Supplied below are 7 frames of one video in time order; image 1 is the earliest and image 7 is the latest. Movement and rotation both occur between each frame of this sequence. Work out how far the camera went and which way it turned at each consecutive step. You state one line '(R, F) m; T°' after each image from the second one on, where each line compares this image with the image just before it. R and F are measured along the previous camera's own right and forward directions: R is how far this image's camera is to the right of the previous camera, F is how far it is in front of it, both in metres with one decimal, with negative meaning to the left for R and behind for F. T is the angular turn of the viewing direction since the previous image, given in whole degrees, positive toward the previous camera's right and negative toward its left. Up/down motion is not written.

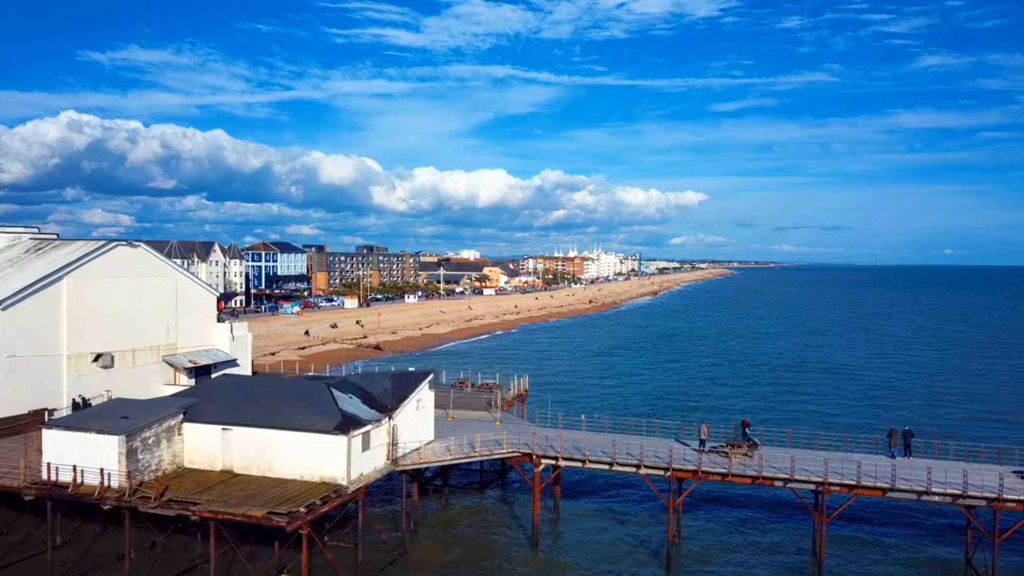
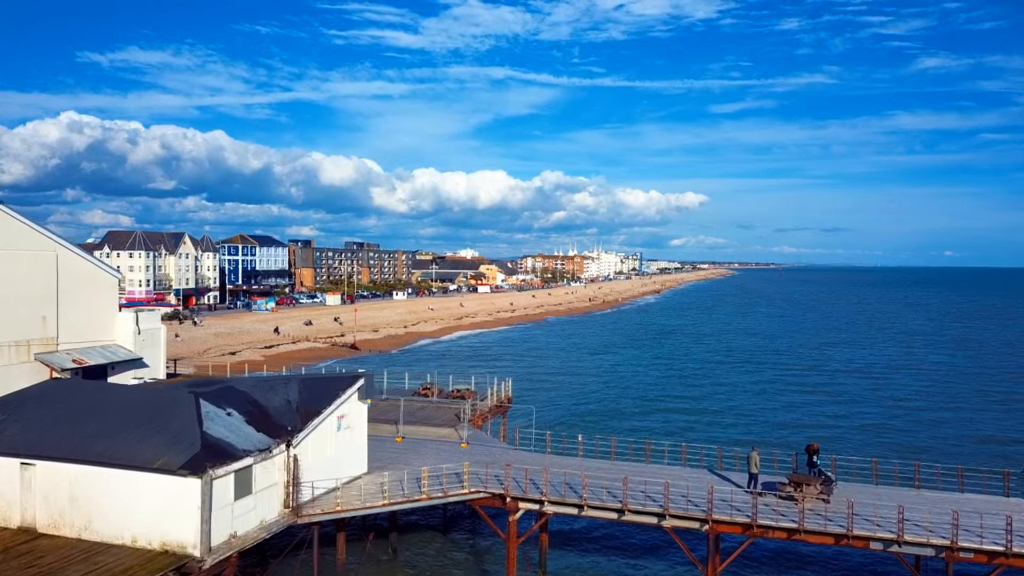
(+0.6, +5.8) m; 0°
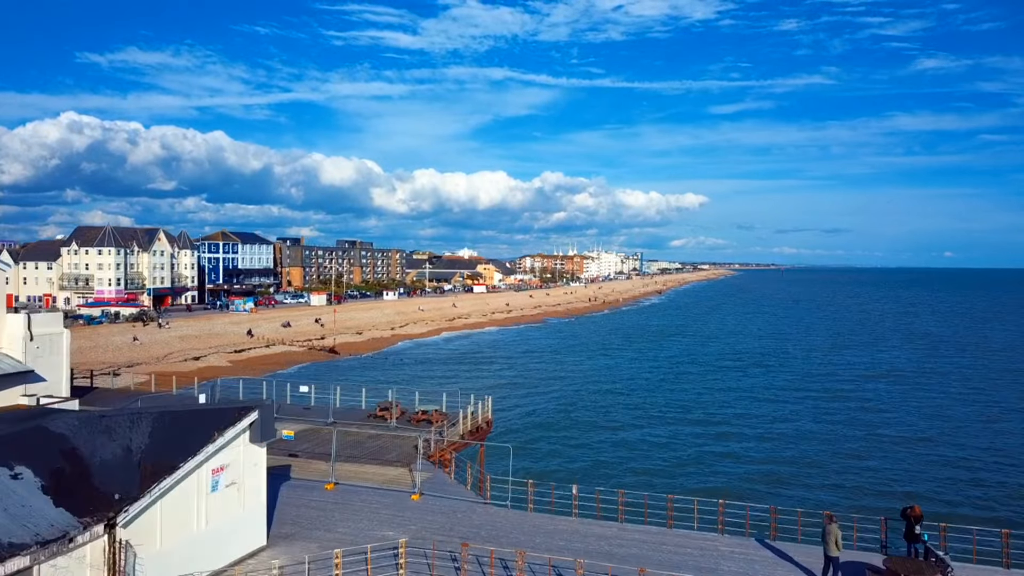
(+0.5, +4.2) m; 0°
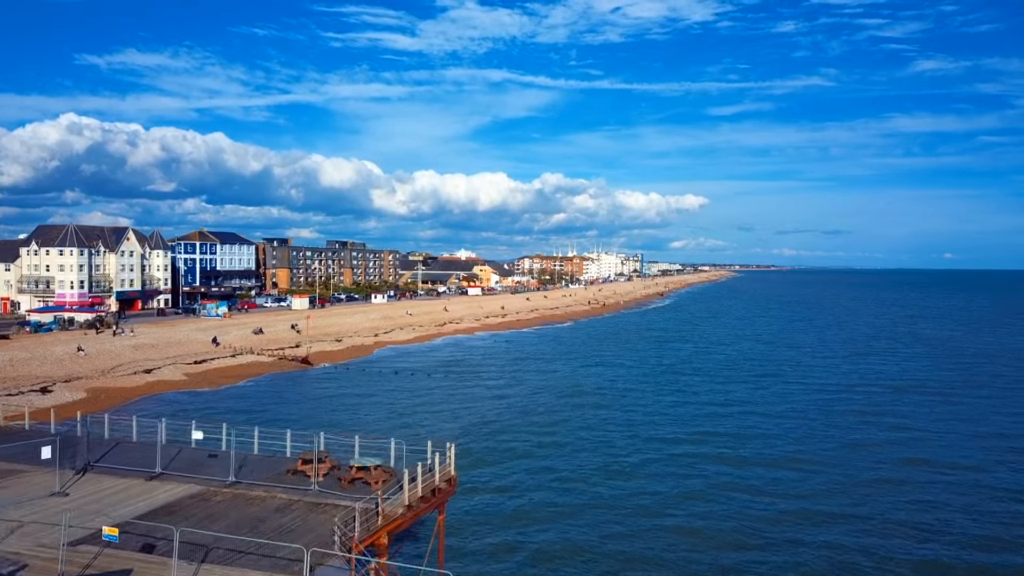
(+0.5, +4.6) m; 0°
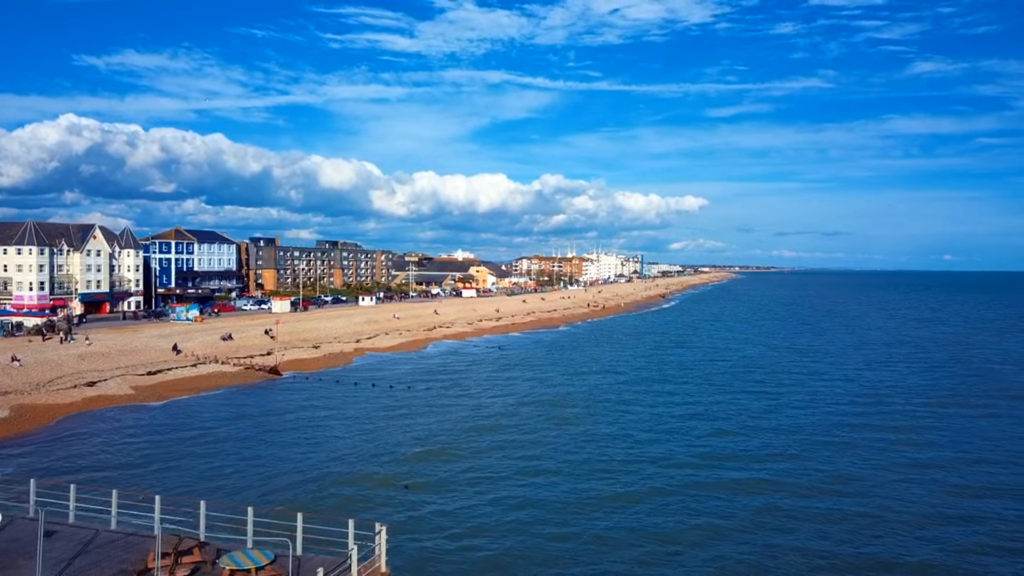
(+0.4, +4.2) m; 0°
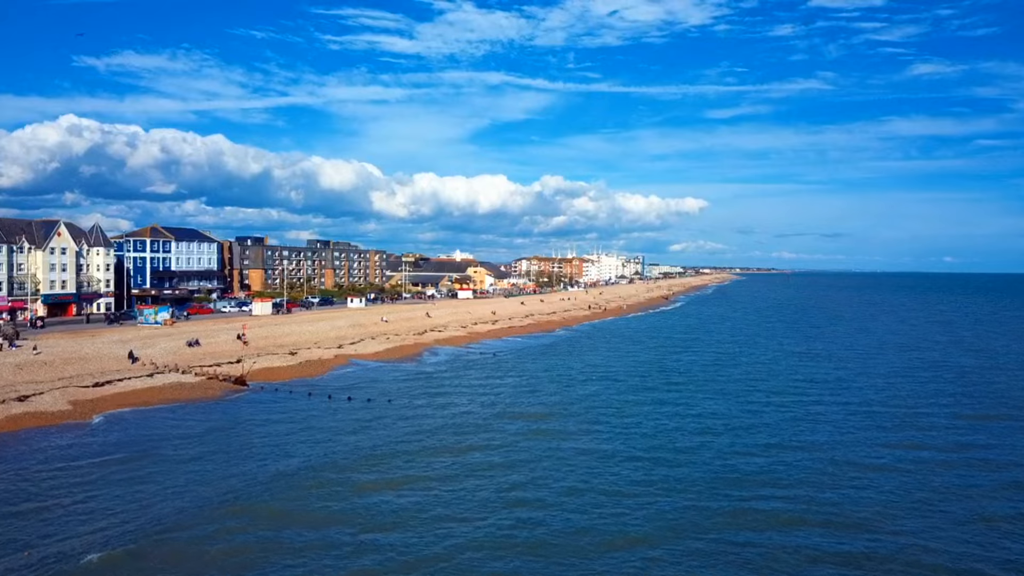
(+0.3, +4.2) m; 0°
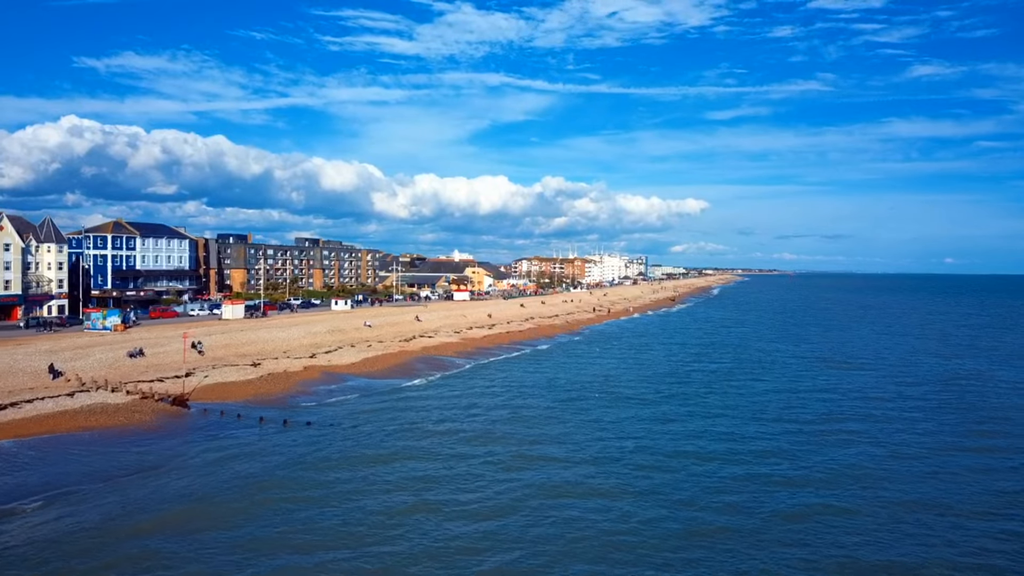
(+0.2, +6.0) m; 0°
